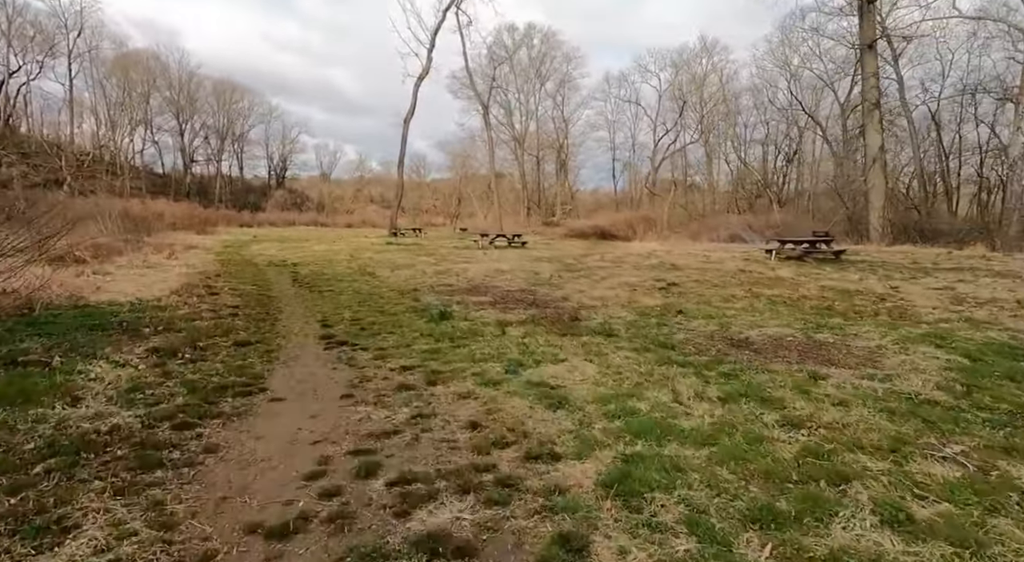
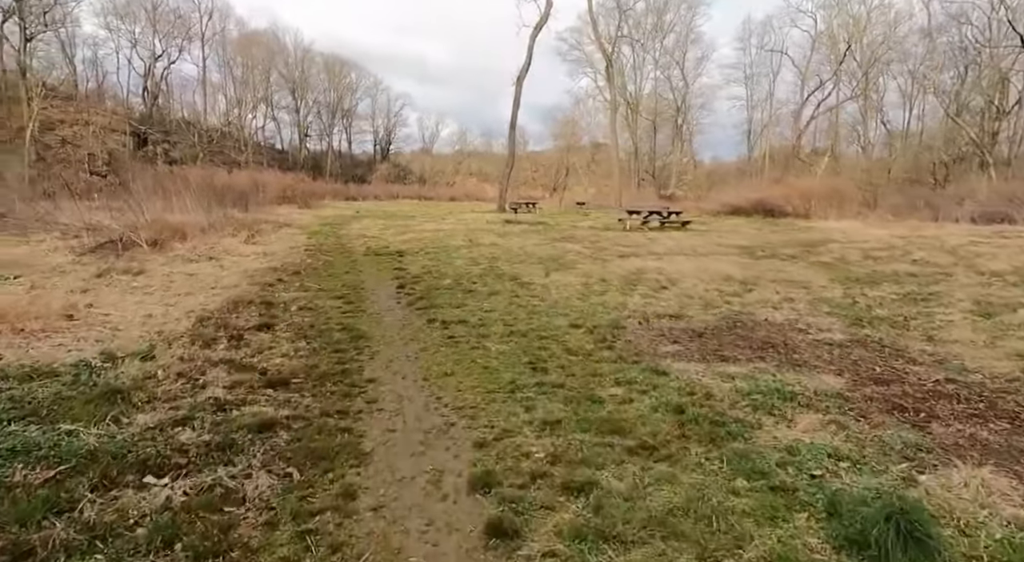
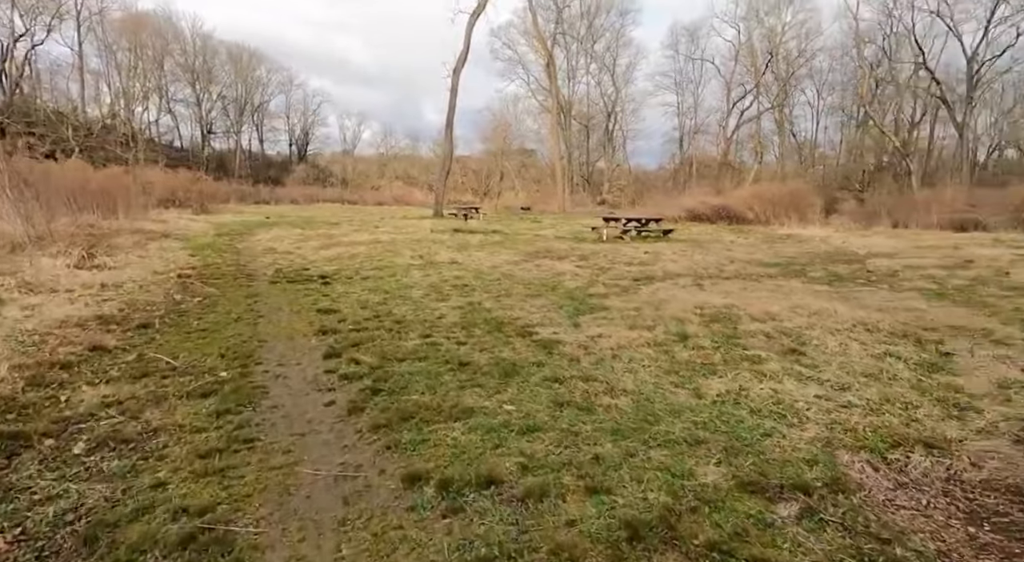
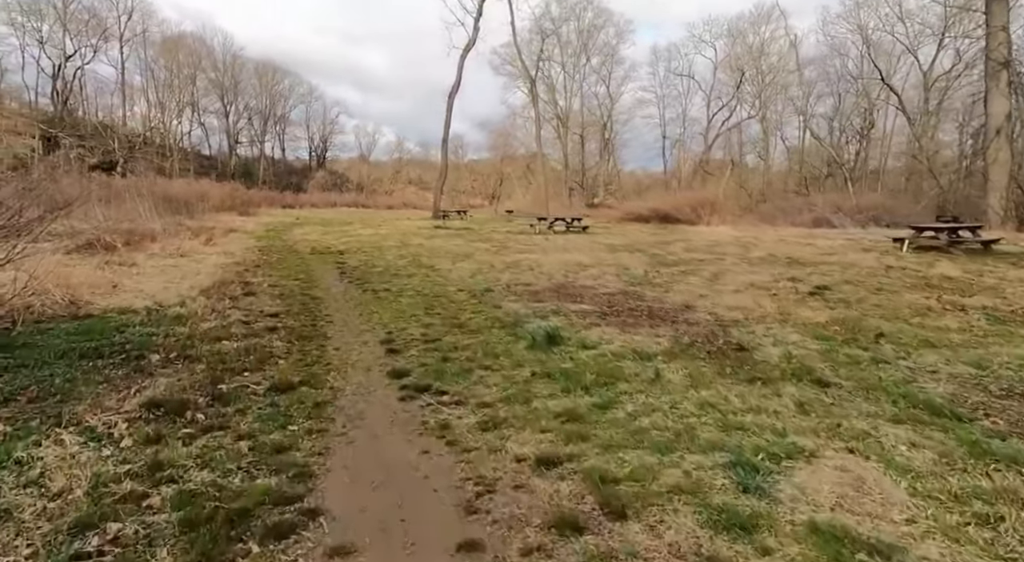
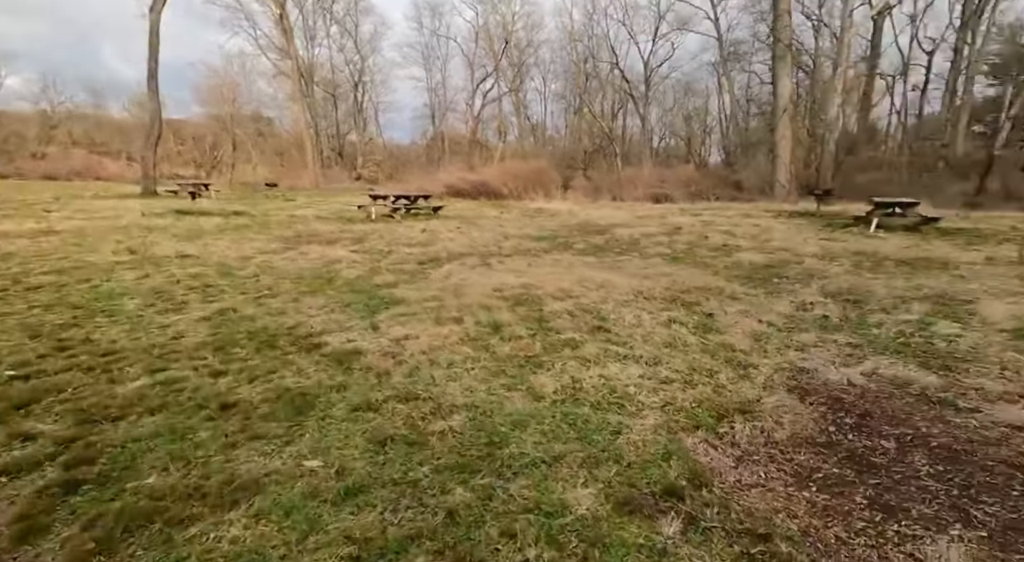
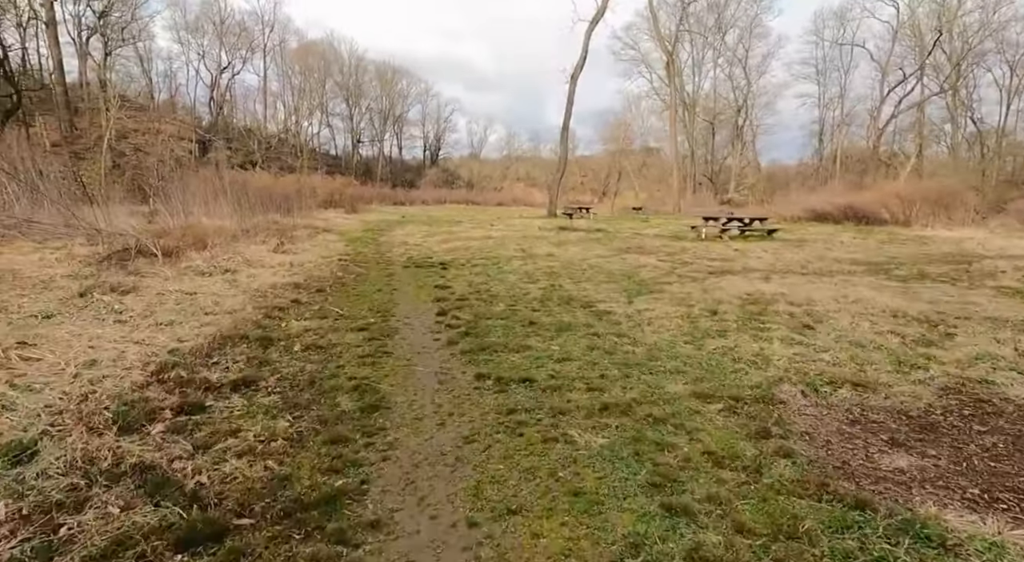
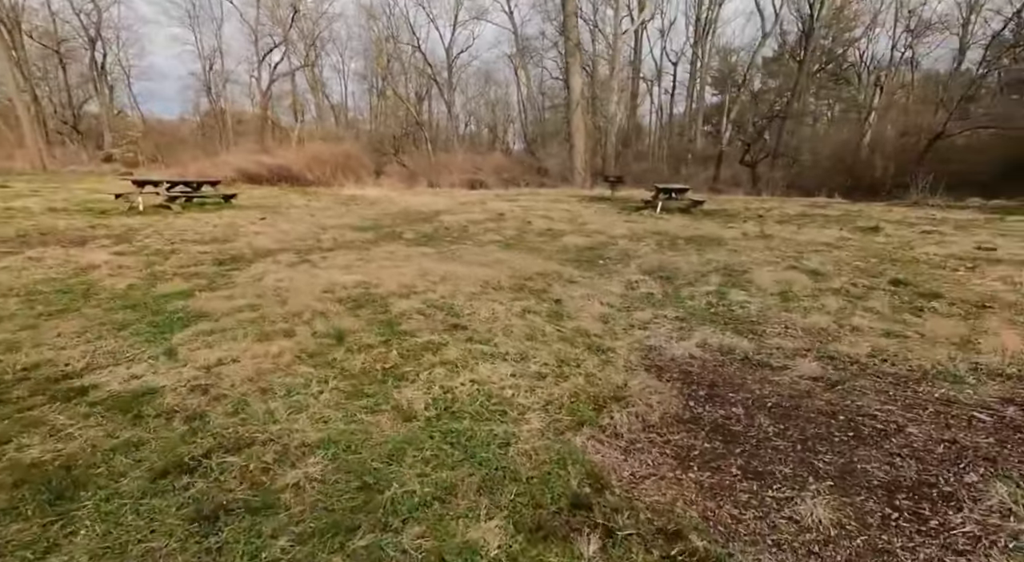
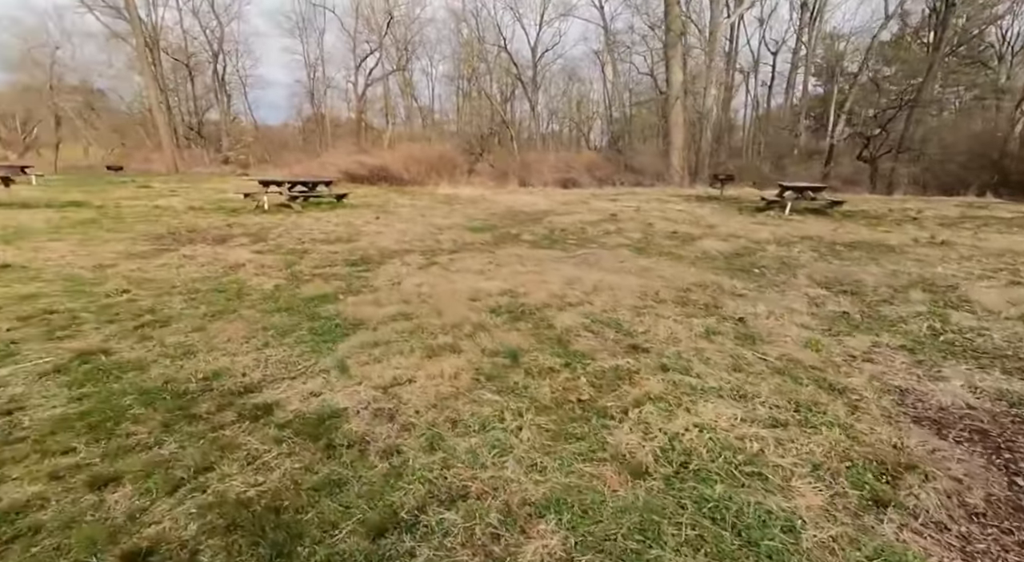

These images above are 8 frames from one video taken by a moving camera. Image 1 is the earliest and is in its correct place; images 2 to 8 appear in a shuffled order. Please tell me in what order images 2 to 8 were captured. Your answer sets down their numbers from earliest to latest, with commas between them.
4, 2, 6, 3, 5, 7, 8
